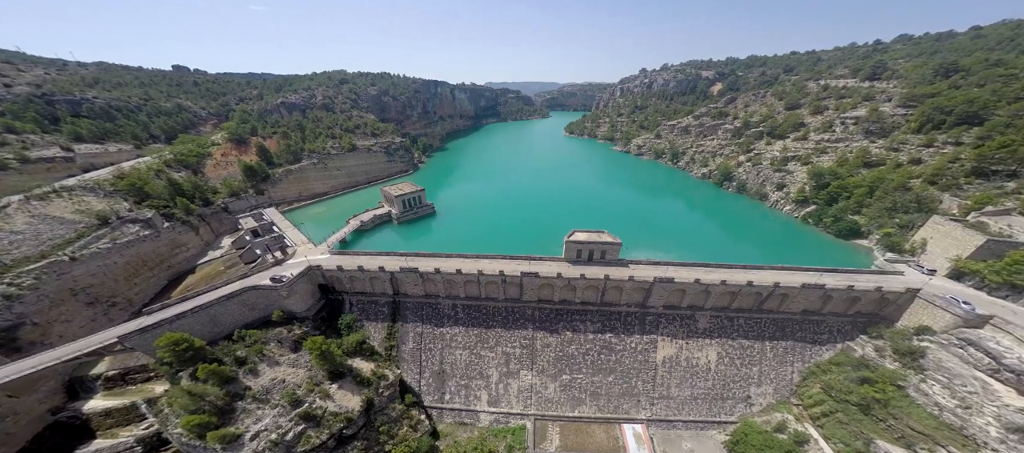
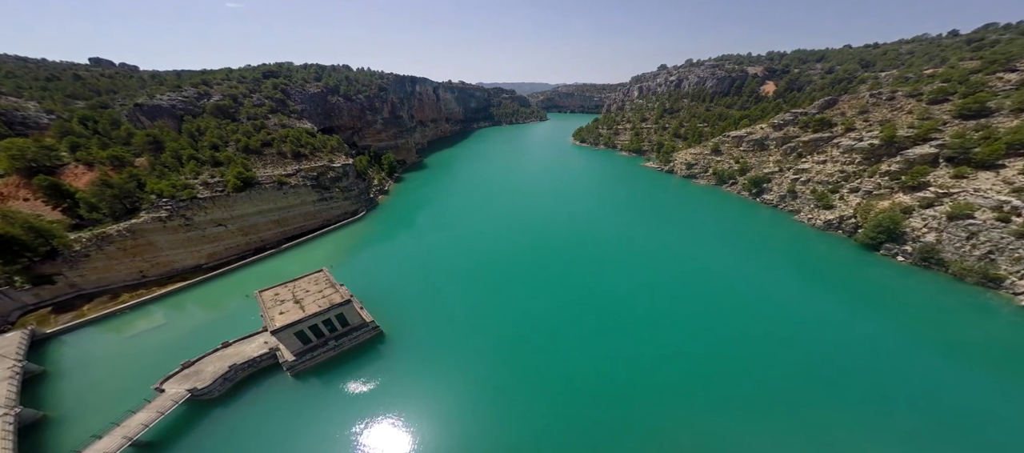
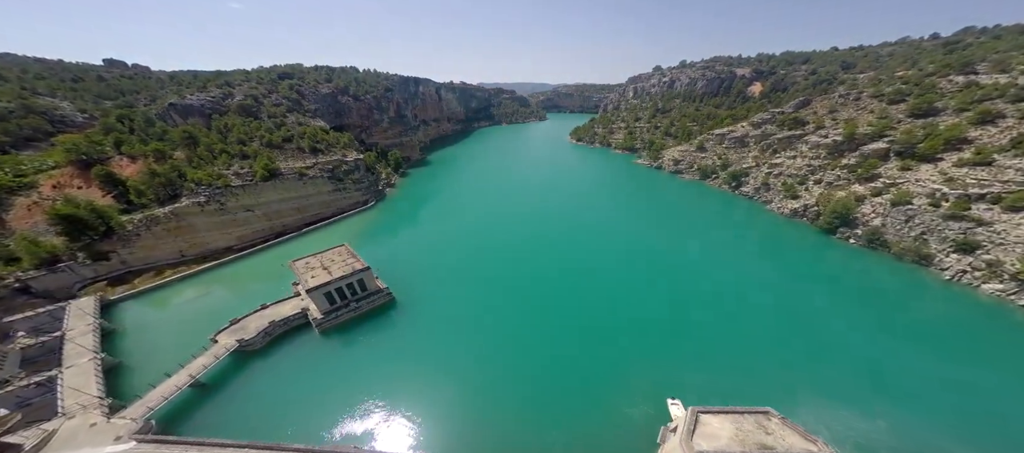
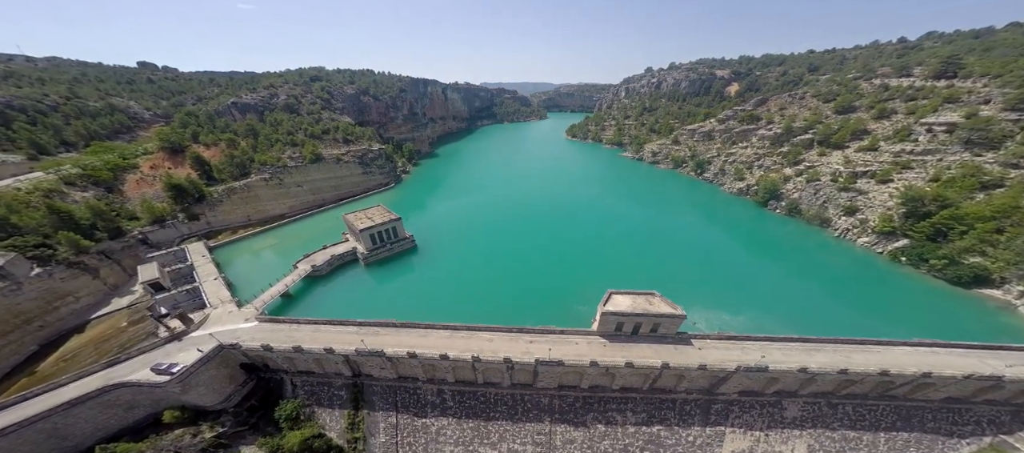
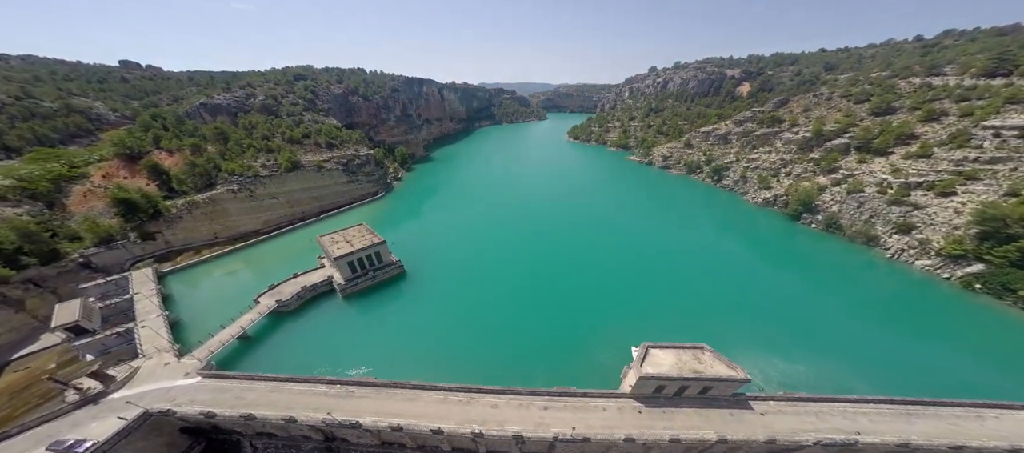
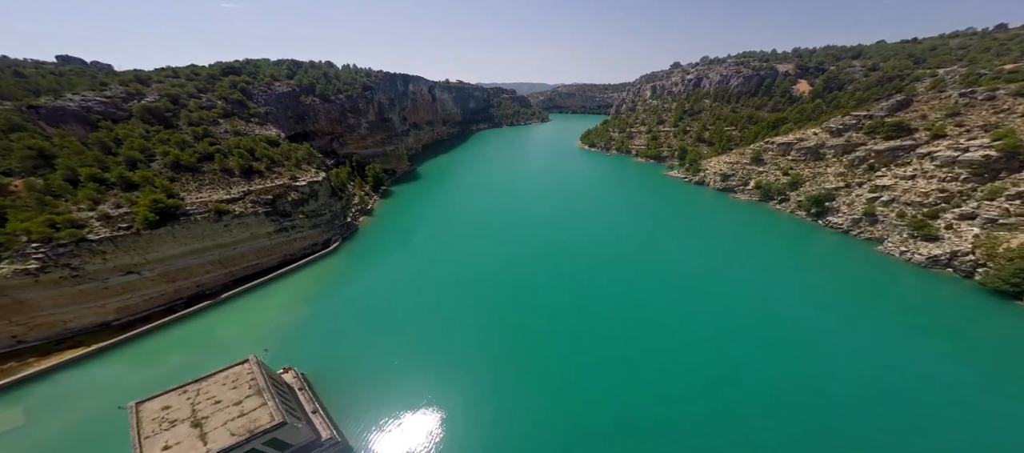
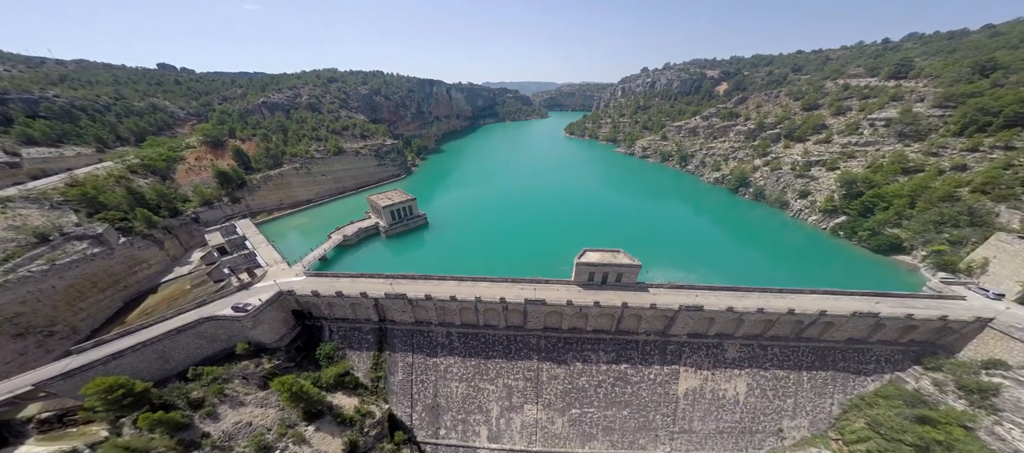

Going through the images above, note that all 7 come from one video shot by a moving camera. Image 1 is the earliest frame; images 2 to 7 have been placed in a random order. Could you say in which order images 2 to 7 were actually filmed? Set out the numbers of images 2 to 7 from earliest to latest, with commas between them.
7, 4, 5, 3, 2, 6
